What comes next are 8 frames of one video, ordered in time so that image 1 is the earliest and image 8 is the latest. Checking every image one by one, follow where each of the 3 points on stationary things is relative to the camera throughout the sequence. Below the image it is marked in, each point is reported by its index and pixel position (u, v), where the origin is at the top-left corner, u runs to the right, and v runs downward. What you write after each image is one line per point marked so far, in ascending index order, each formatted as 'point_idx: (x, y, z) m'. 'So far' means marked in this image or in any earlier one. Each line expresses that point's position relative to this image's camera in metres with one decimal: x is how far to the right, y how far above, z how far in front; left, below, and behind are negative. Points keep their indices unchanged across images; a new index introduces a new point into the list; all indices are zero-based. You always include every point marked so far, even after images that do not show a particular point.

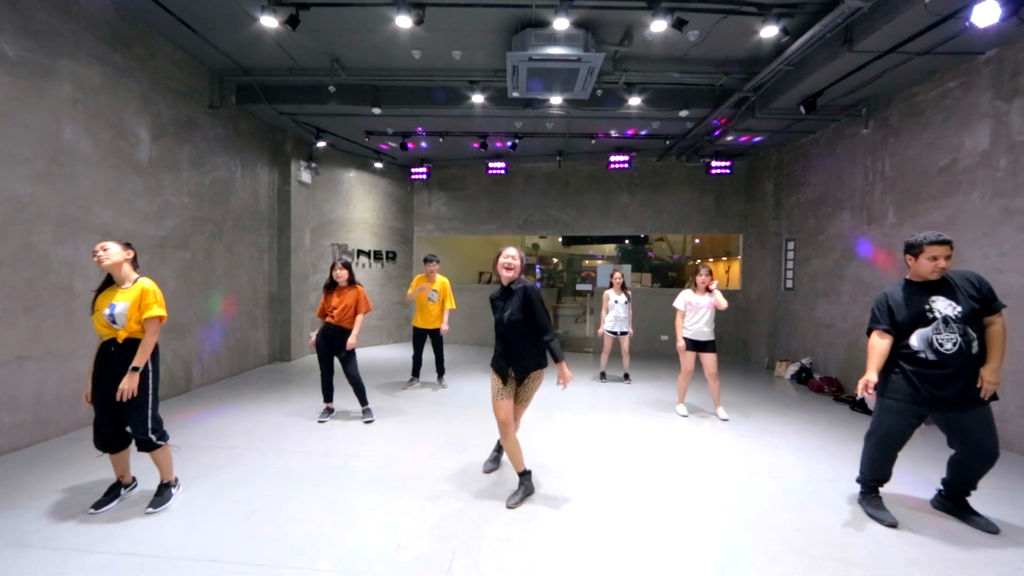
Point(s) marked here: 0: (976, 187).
0: (+4.5, +1.0, +4.0) m
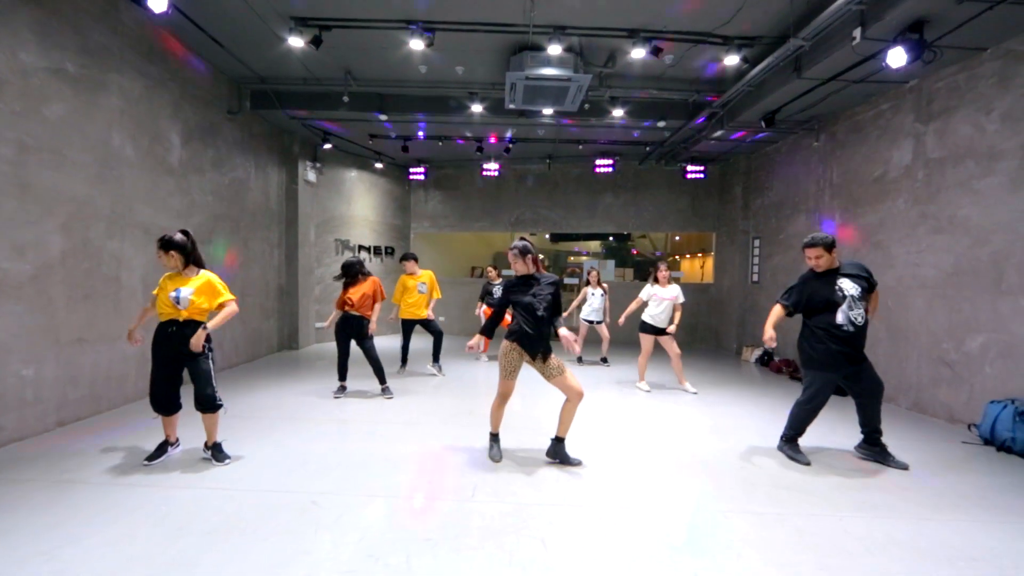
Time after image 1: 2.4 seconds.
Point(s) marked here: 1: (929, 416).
0: (+4.5, +1.1, +4.8) m
1: (+4.4, -1.4, +4.5) m
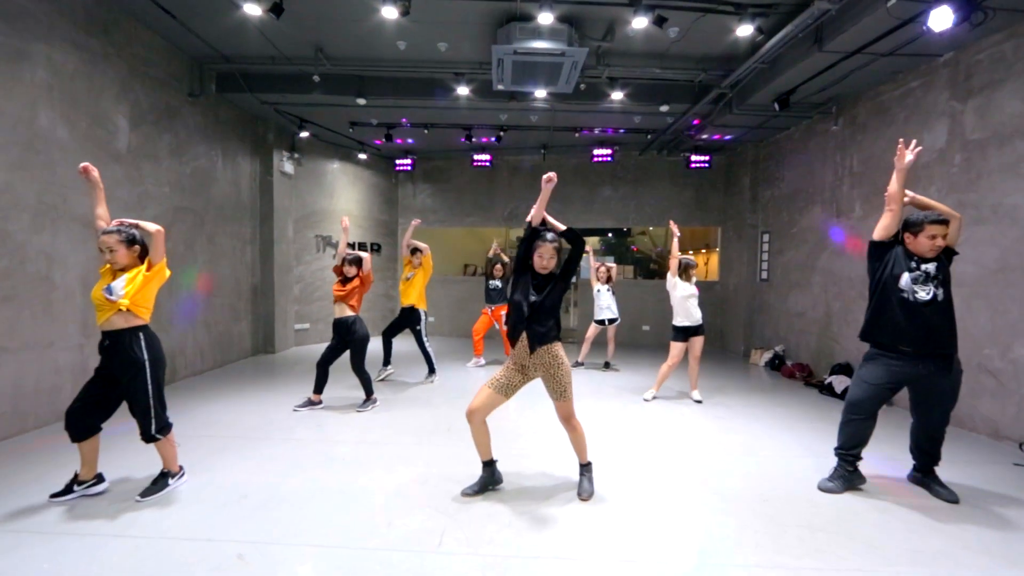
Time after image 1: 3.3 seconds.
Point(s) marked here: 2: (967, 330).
0: (+4.3, +1.1, +4.3) m
1: (+4.3, -1.3, +4.0) m
2: (+4.3, -0.4, +4.0) m
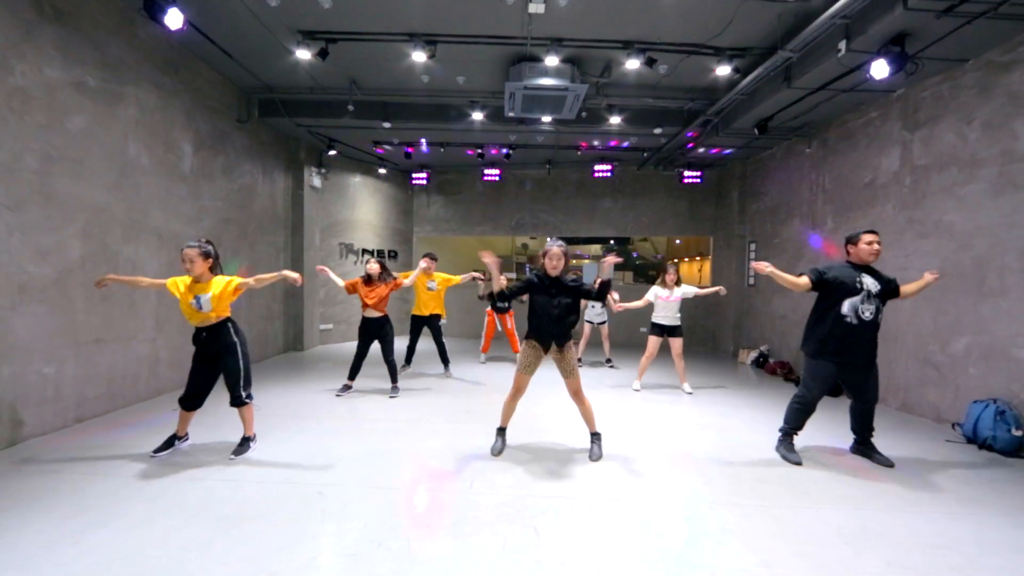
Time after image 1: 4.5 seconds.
0: (+4.4, +1.0, +4.9) m
1: (+4.4, -1.4, +4.6) m
2: (+4.5, -0.5, +4.6) m
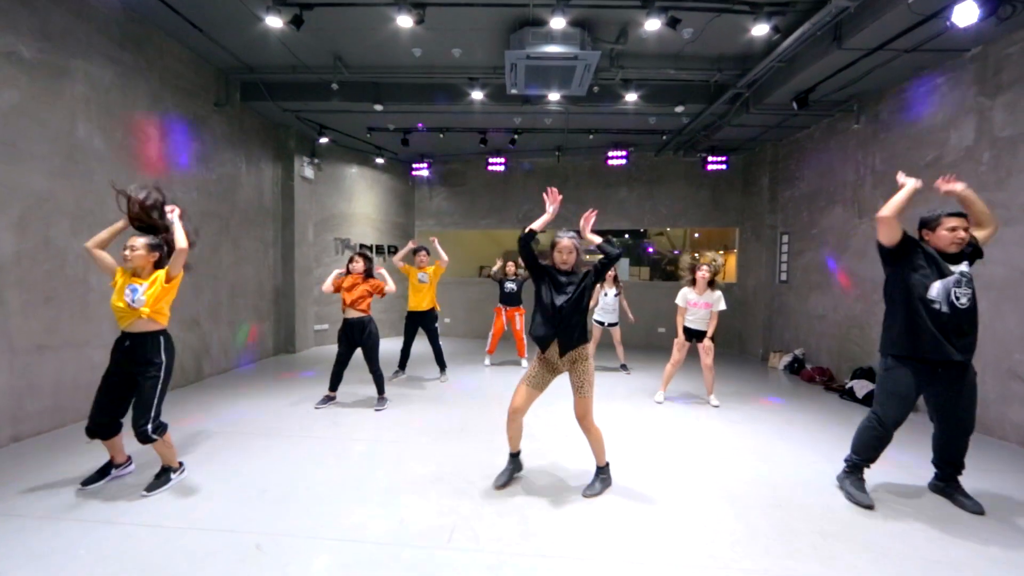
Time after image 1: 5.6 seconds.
0: (+4.5, +1.1, +4.2) m
1: (+4.4, -1.4, +3.8) m
2: (+4.5, -0.4, +3.9) m
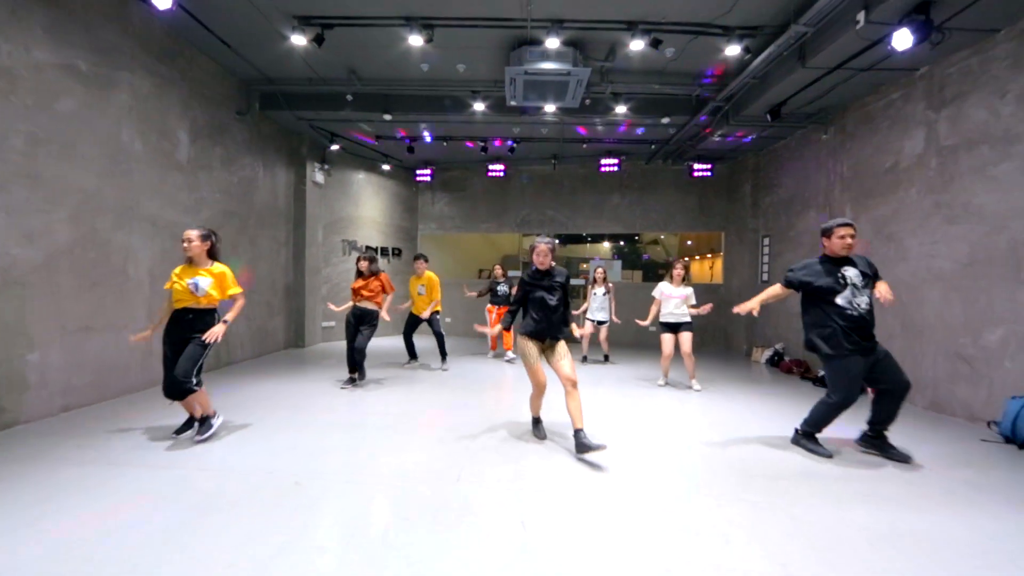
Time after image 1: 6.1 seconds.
0: (+4.4, +1.1, +4.6) m
1: (+4.4, -1.3, +4.2) m
2: (+4.4, -0.3, +4.3) m
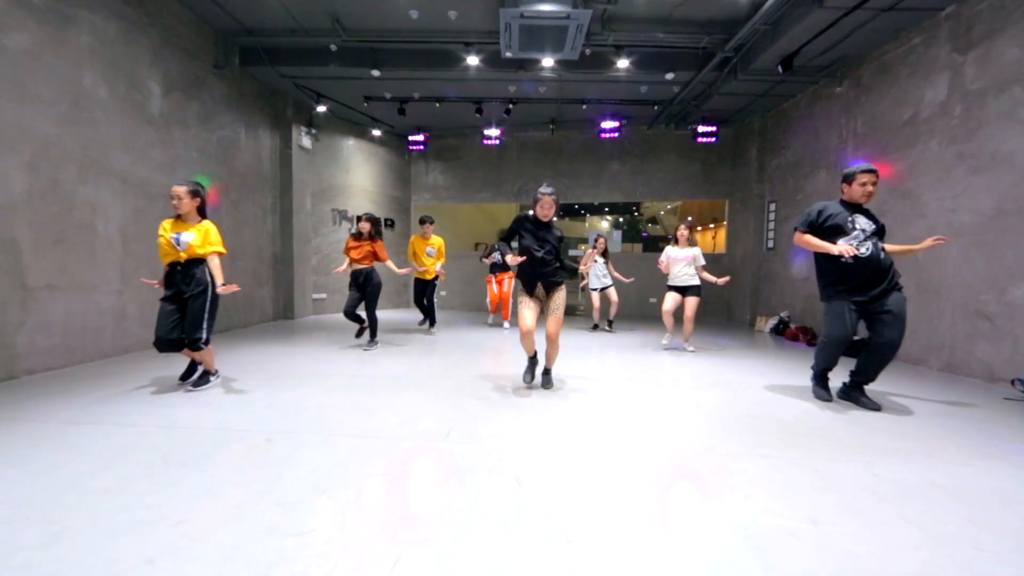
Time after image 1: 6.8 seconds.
0: (+4.4, +1.6, +4.4) m
1: (+4.4, -0.9, +4.1) m
2: (+4.4, +0.1, +4.1) m
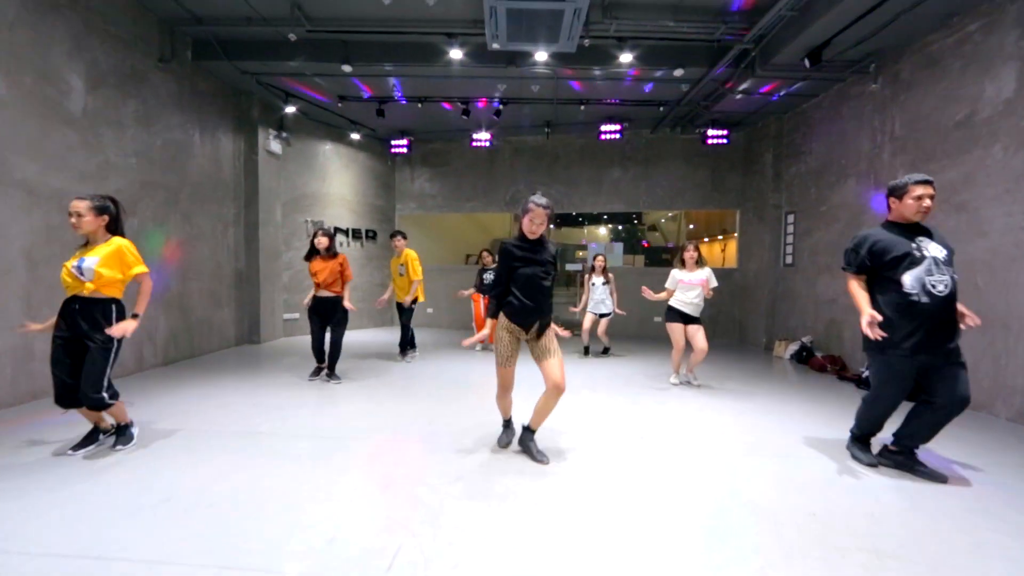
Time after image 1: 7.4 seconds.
0: (+4.3, +1.3, +3.7) m
1: (+4.2, -1.1, +3.3) m
2: (+4.3, -0.2, +3.4) m
